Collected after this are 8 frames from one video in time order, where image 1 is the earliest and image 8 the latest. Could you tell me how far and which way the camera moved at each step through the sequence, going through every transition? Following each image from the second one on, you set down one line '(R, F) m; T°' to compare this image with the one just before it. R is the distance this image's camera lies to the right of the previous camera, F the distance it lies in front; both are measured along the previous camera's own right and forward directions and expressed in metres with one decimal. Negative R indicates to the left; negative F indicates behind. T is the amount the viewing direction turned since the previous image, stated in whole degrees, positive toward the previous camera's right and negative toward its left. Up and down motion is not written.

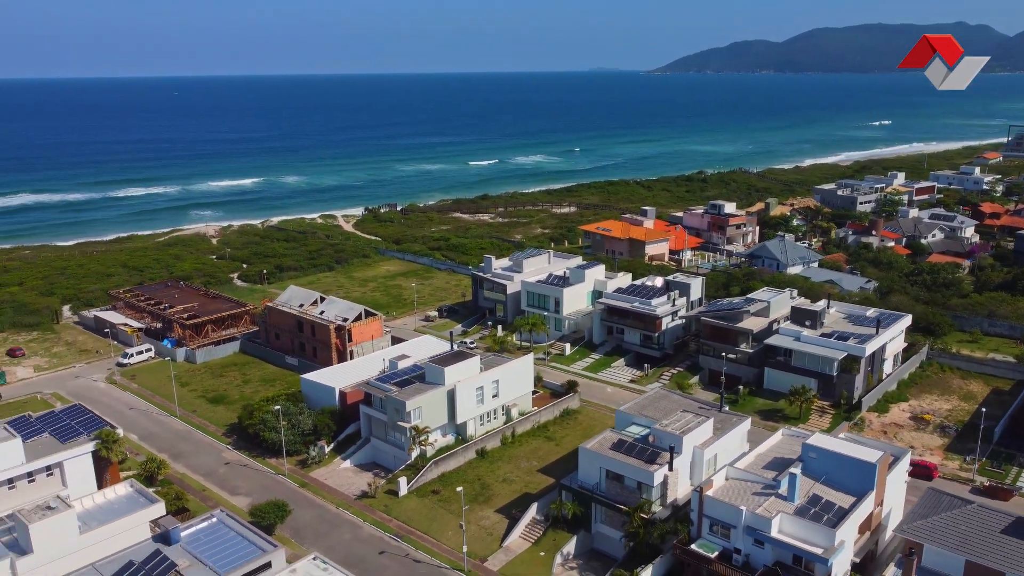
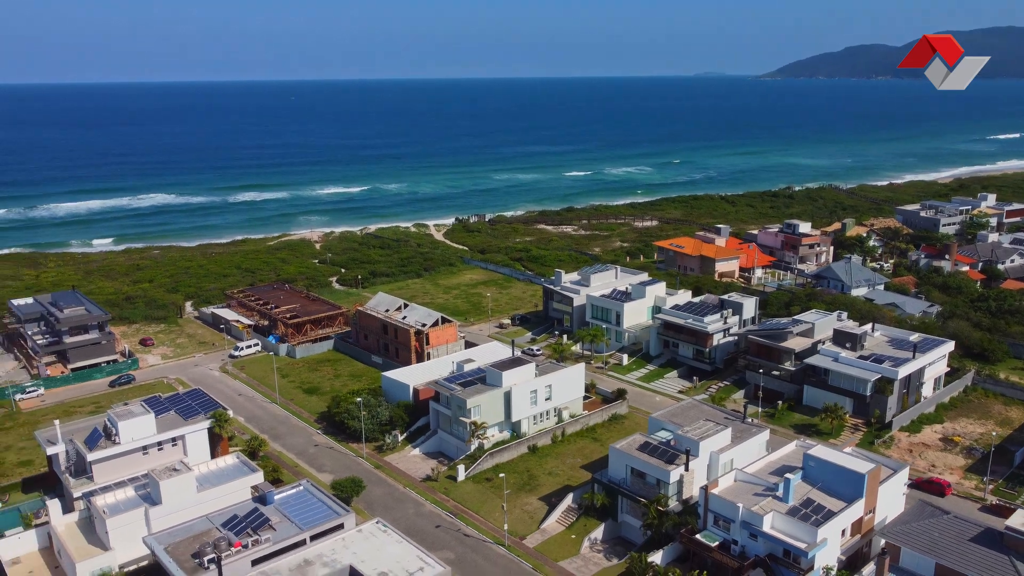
(+1.6, -3.4) m; -7°
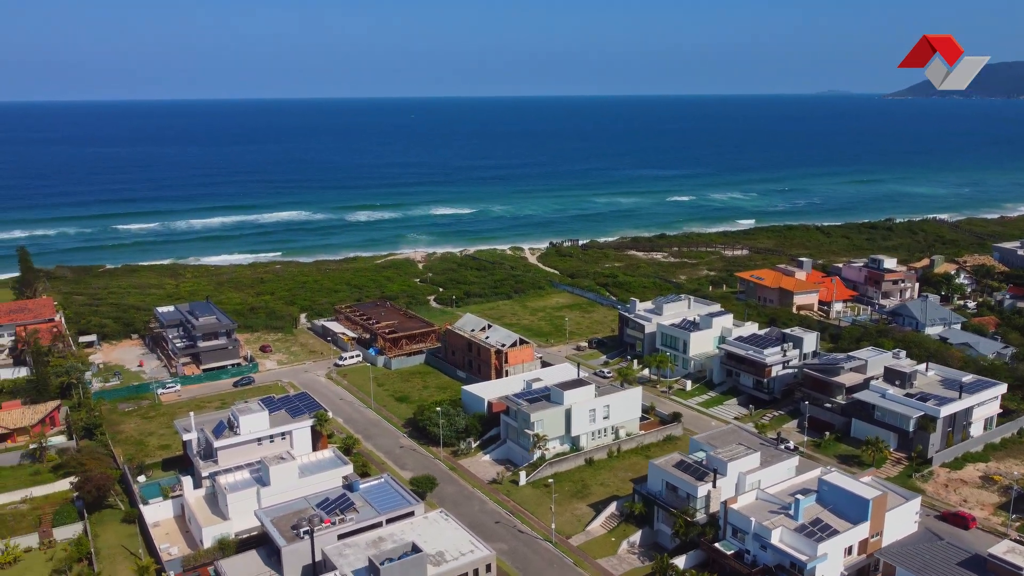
(+1.8, -3.8) m; -8°
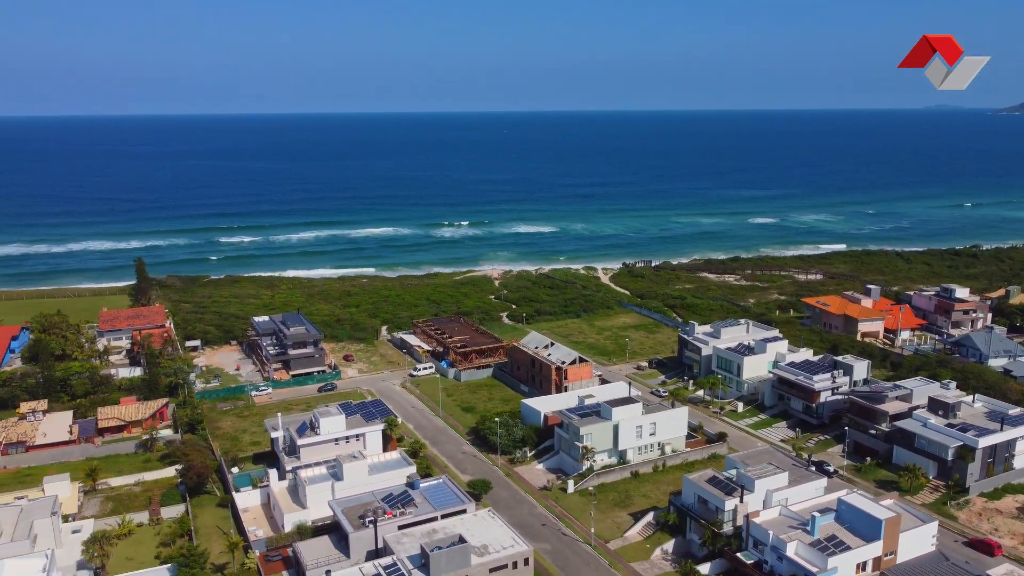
(+1.4, -3.0) m; -6°
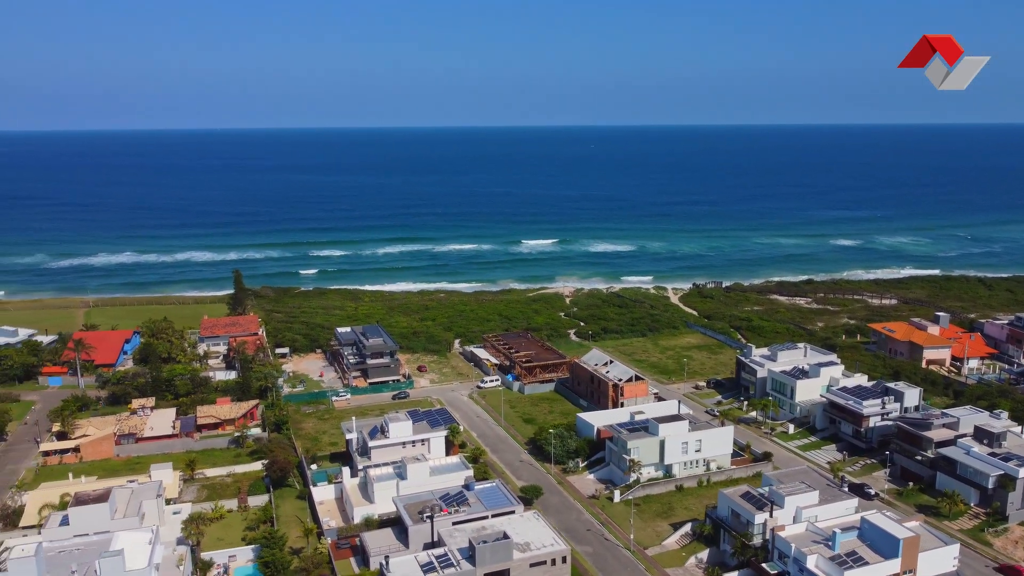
(+1.4, -2.9) m; -6°
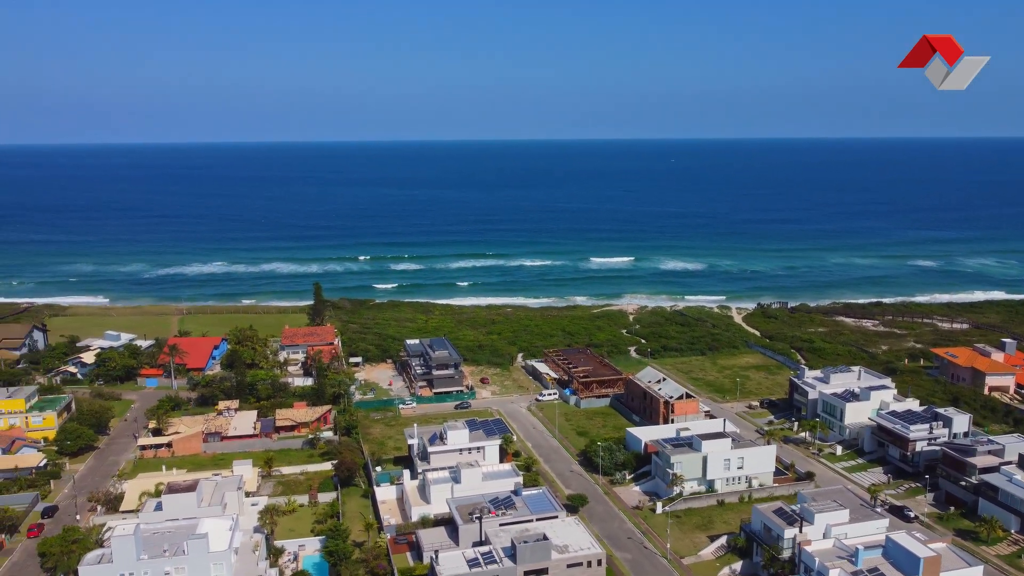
(+1.3, -2.6) m; -5°
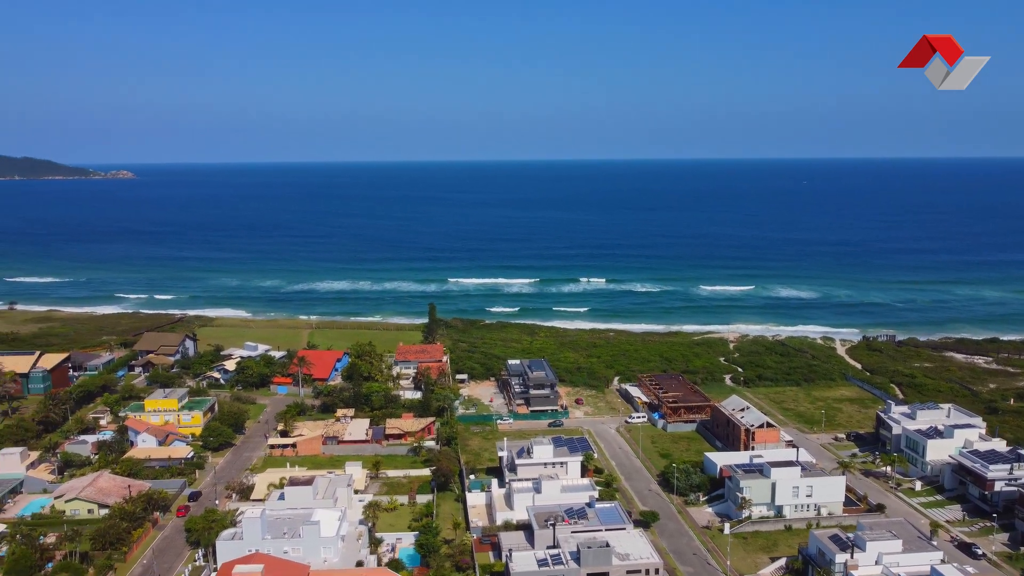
(+2.1, -4.0) m; -9°
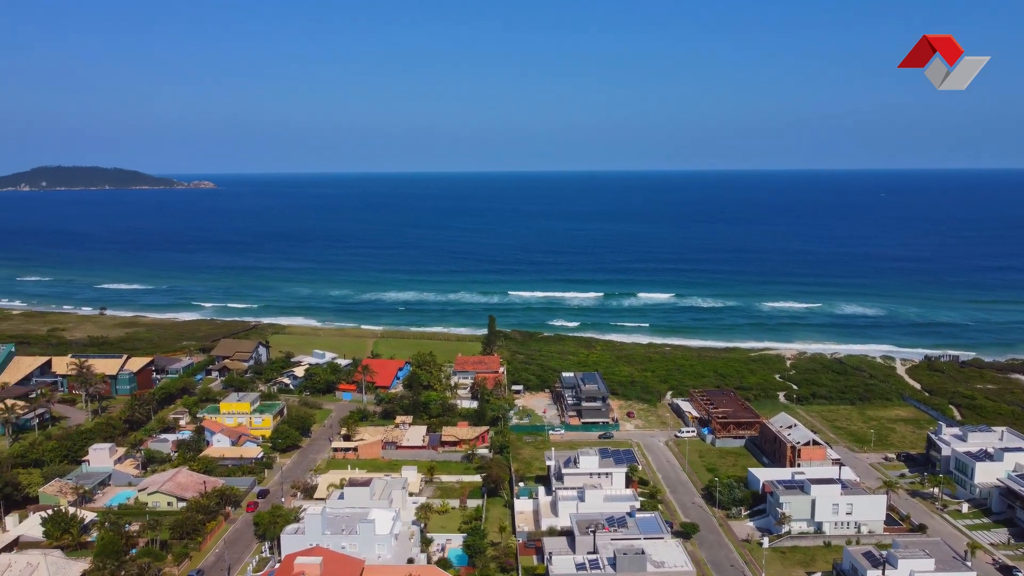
(+1.1, -2.2) m; -5°
